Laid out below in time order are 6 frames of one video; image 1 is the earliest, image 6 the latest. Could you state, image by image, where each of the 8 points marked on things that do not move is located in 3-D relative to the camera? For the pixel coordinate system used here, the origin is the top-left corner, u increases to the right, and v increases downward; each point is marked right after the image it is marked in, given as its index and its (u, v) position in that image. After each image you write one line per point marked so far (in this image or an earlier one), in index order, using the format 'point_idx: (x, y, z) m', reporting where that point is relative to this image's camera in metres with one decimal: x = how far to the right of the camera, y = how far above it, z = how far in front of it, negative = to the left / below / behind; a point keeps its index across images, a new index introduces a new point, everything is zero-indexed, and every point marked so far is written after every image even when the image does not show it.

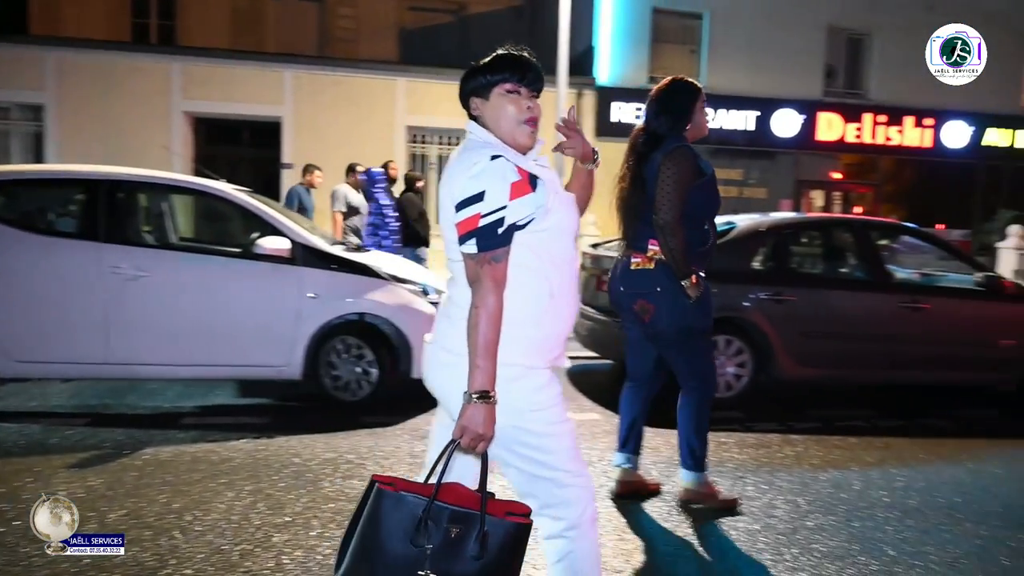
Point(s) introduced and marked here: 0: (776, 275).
0: (+2.6, +0.1, +6.8) m
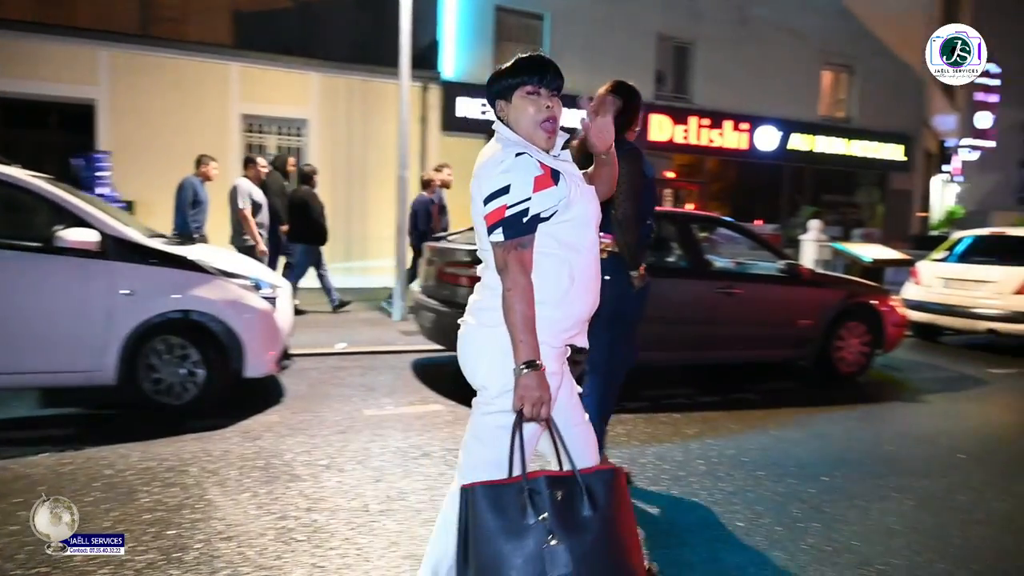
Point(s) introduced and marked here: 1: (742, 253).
0: (+1.4, +0.2, +7.1) m
1: (+2.5, +0.4, +7.6) m
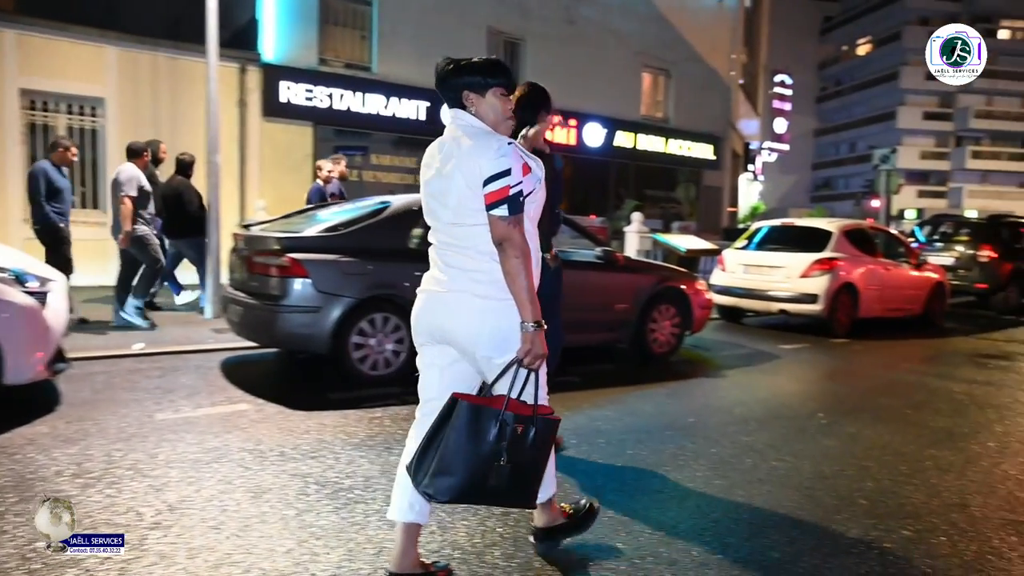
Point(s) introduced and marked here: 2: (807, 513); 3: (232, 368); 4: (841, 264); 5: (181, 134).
0: (-0.4, +0.3, +7.1) m
1: (+0.6, +0.5, +7.7) m
2: (+1.7, -1.3, +4.0) m
3: (-2.8, -0.8, +7.0) m
4: (+5.3, +0.4, +11.1) m
5: (-5.9, +2.8, +12.5) m
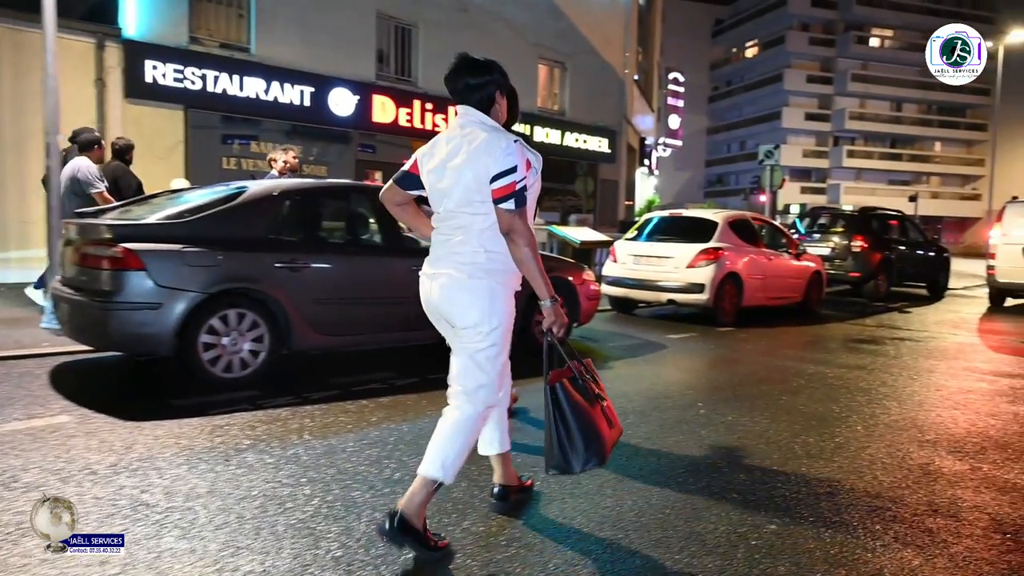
0: (-1.6, +0.4, +6.5) m
1: (-0.7, +0.6, +7.3) m
2: (+0.9, -1.2, +3.8) m
3: (-4.0, -0.8, +6.2) m
4: (+3.5, +0.6, +11.3) m
5: (-7.8, +2.8, +11.2) m
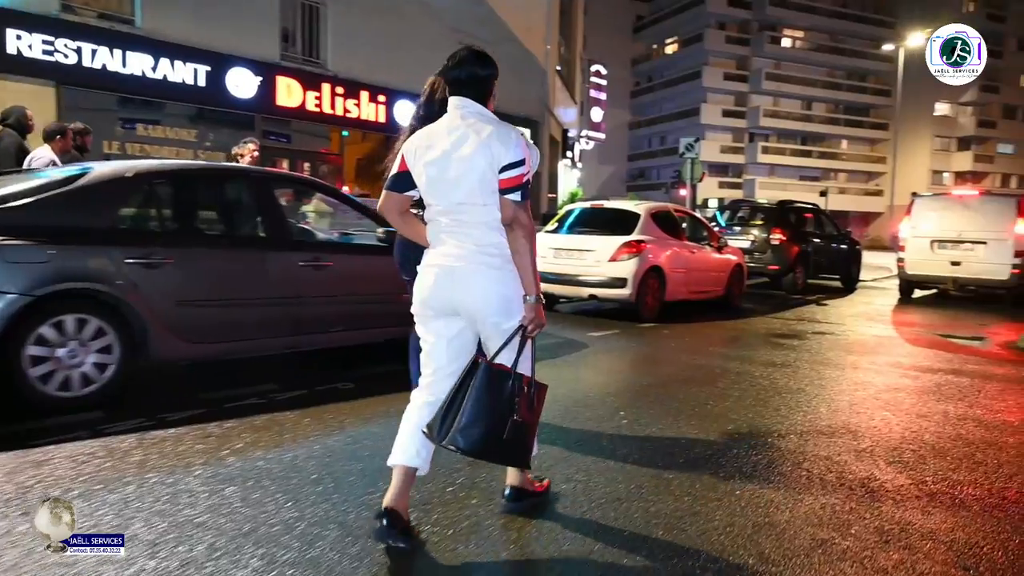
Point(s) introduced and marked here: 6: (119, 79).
0: (-2.4, +0.4, +5.6) m
1: (-1.7, +0.6, +6.5) m
2: (+0.4, -1.2, +3.1) m
3: (-4.7, -0.8, +5.0) m
4: (+2.1, +0.7, +10.9) m
5: (-9.1, +2.8, +9.5) m
6: (-7.3, +3.9, +12.8) m
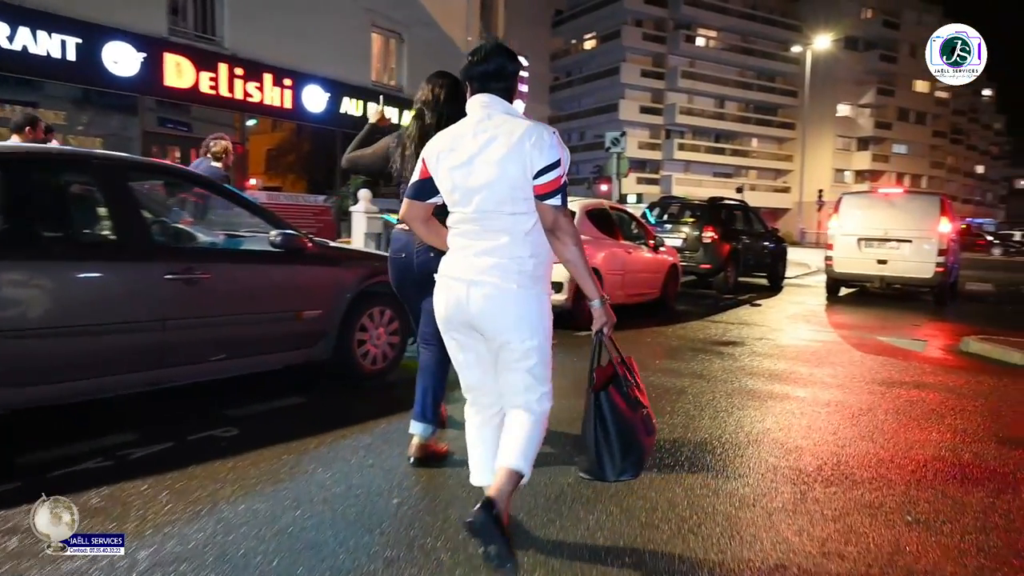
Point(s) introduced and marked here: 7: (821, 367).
0: (-2.9, +0.3, +4.2) m
1: (-2.2, +0.5, +5.2) m
2: (+0.2, -1.3, +2.1) m
3: (-5.1, -1.0, +3.3) m
4: (+1.0, +0.6, +10.0) m
5: (-10.0, +2.6, +7.3) m
6: (-8.6, +3.7, +10.8) m
7: (+3.7, -0.9, +8.1) m
